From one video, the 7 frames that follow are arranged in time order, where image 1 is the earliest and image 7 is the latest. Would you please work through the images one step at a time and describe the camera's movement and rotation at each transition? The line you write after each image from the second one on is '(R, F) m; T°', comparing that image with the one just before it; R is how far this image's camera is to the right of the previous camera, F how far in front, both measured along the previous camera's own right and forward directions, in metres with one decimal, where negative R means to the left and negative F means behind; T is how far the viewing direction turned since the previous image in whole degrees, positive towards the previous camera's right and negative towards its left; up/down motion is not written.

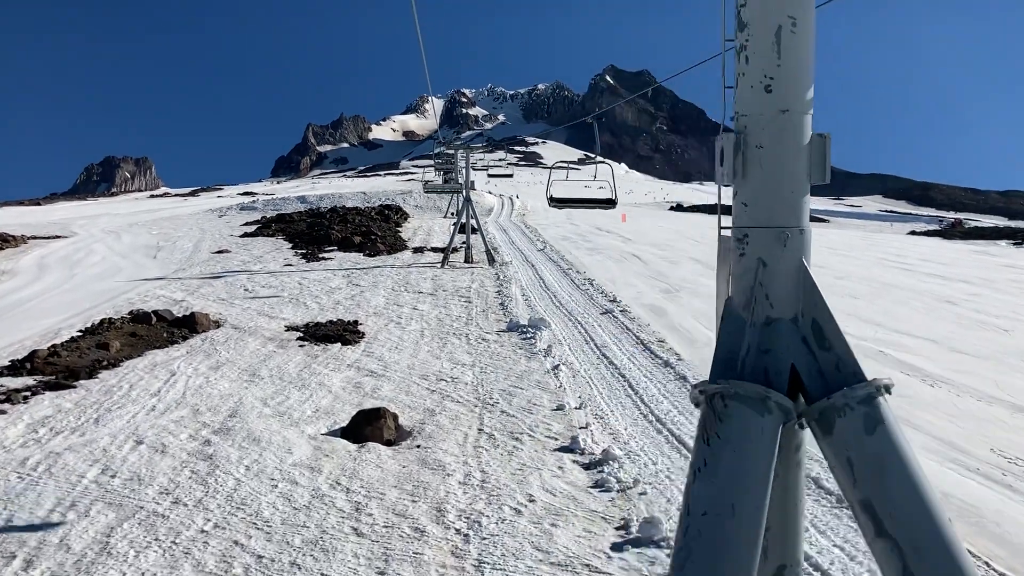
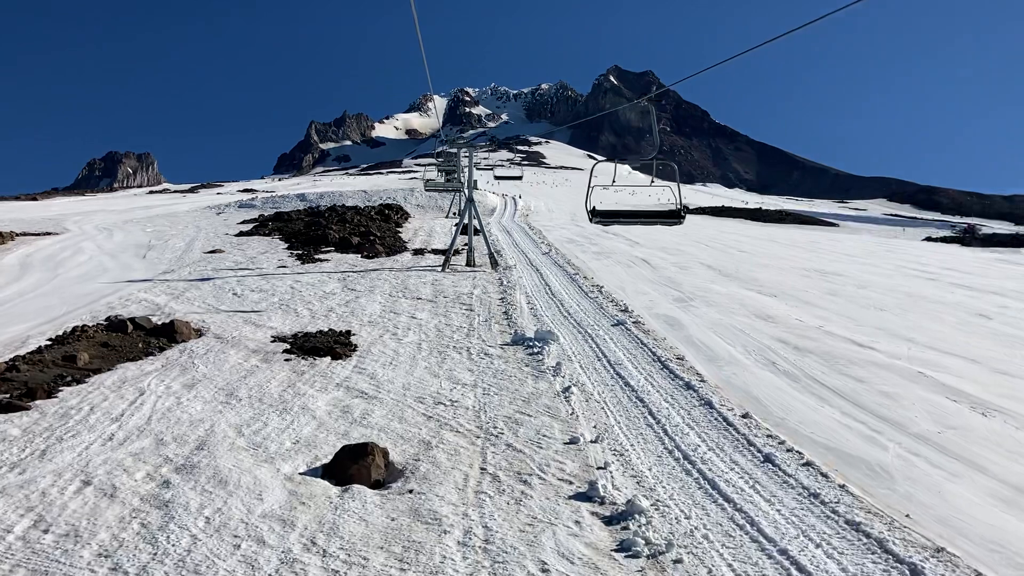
(-0.1, +0.9) m; 0°
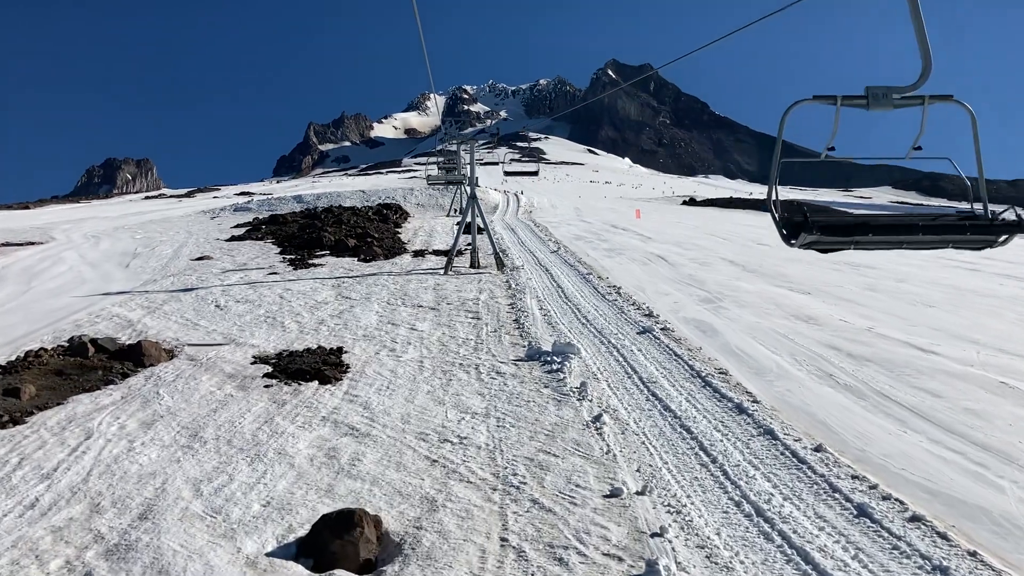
(-0.1, +1.4) m; 0°
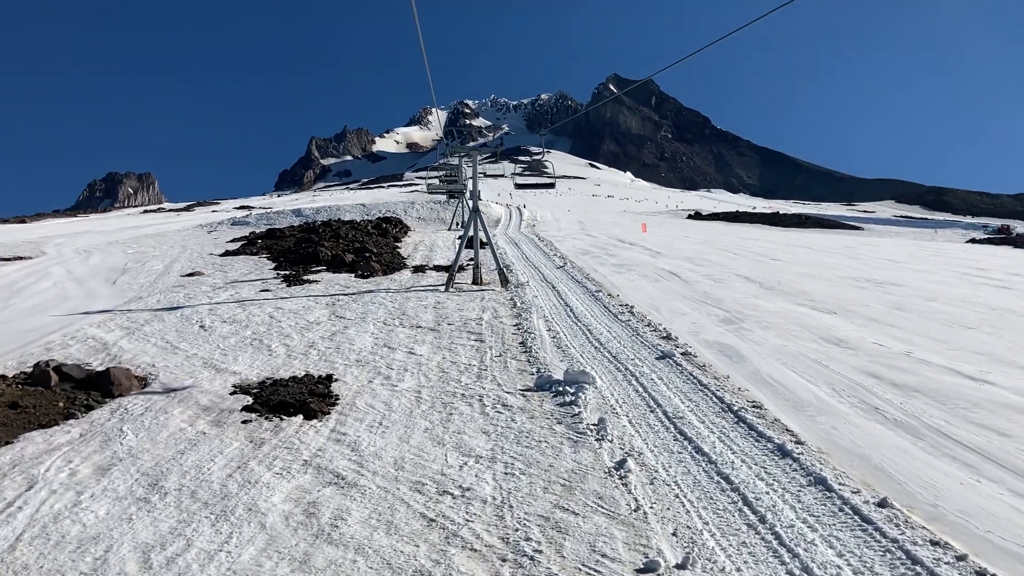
(-0.1, +1.0) m; 0°
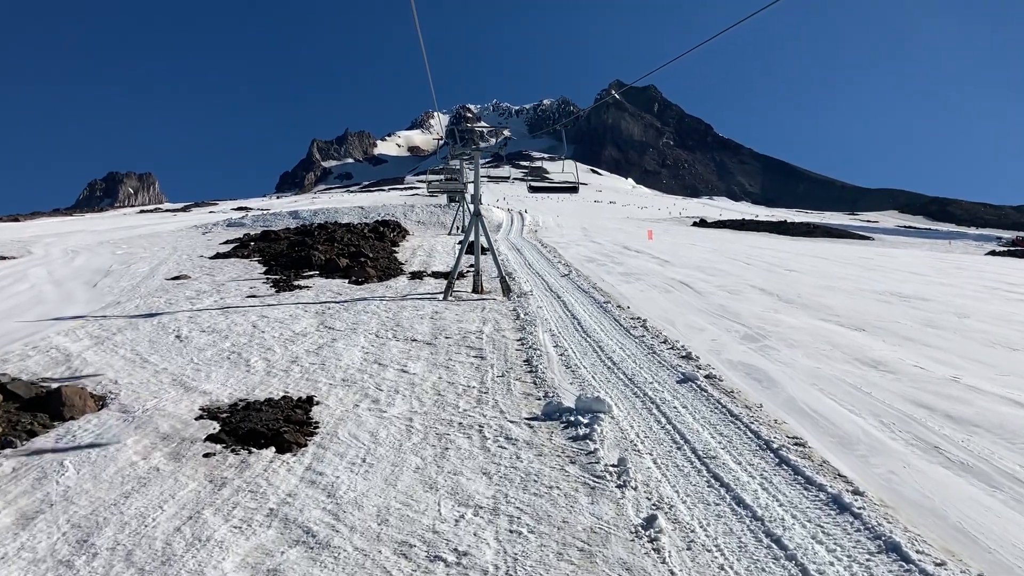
(-0.1, +1.1) m; 0°
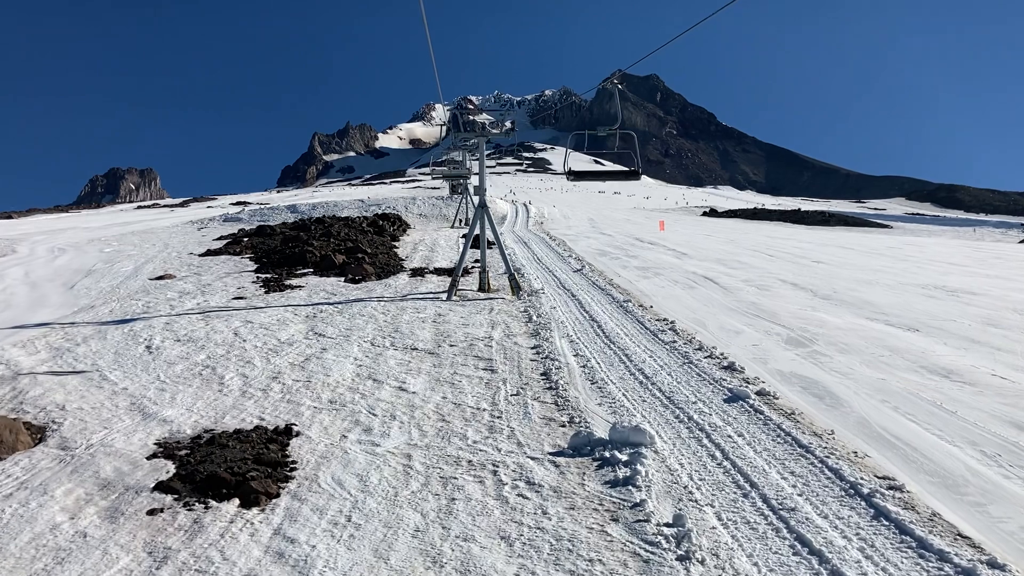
(-0.1, +1.4) m; 0°
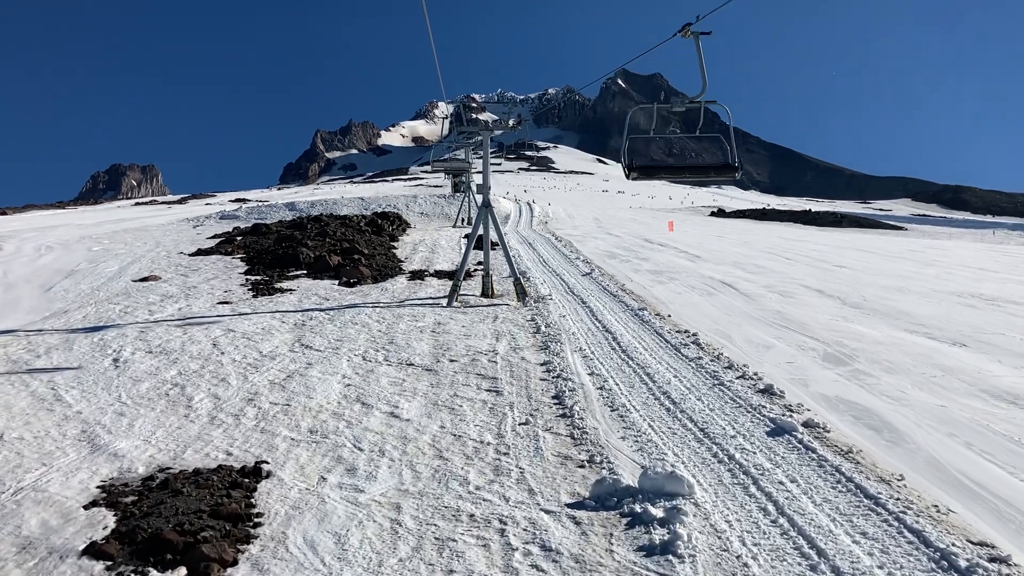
(-0.1, +1.1) m; 0°
